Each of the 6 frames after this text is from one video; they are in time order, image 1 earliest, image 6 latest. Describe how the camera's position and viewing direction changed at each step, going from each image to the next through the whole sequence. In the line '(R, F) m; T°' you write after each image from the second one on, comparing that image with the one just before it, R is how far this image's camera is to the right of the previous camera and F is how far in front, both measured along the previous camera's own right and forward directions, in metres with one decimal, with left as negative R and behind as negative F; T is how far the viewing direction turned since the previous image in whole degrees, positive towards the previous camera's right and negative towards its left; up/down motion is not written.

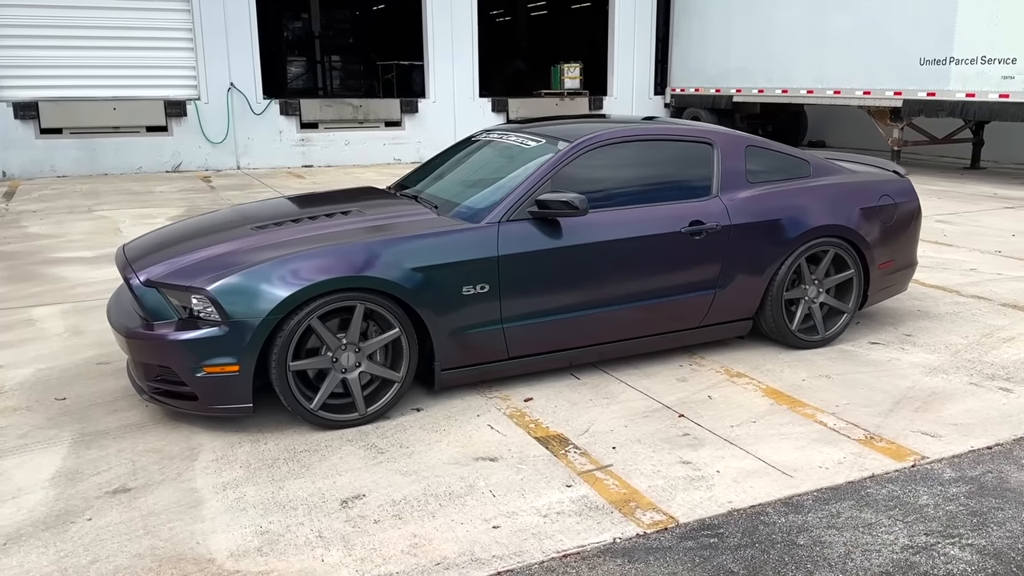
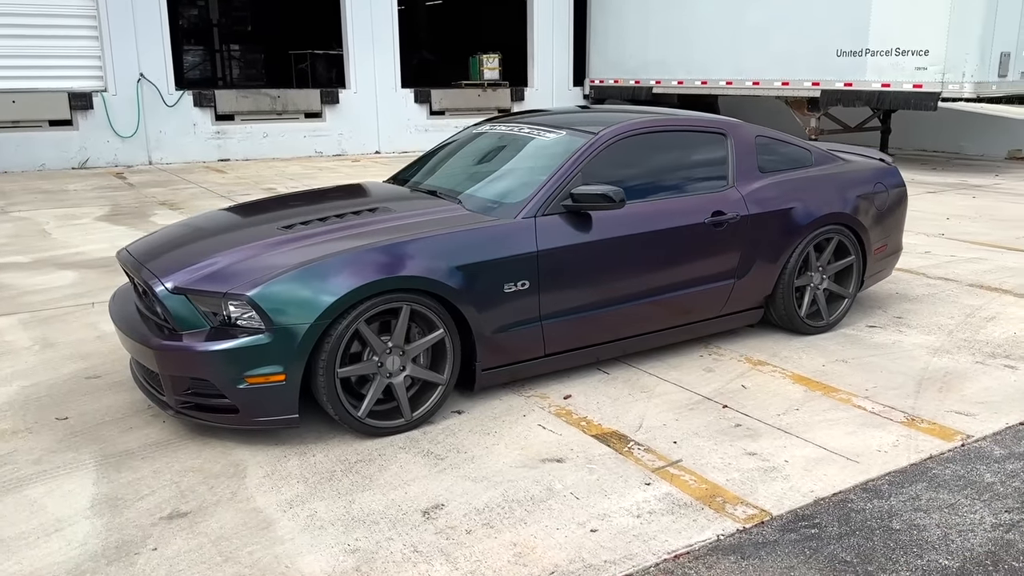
(-0.7, +0.1) m; +7°
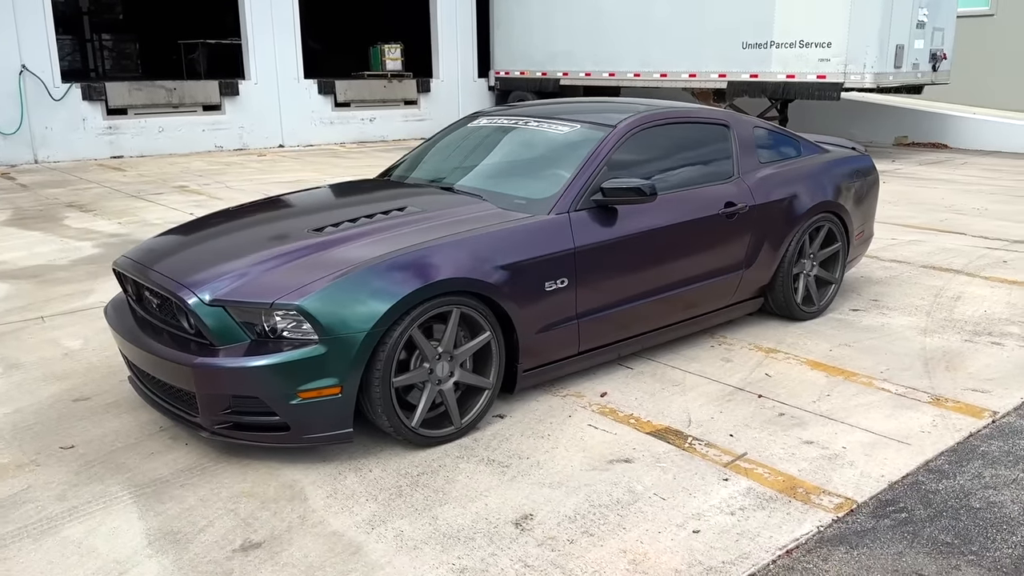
(-0.7, +0.2) m; +8°
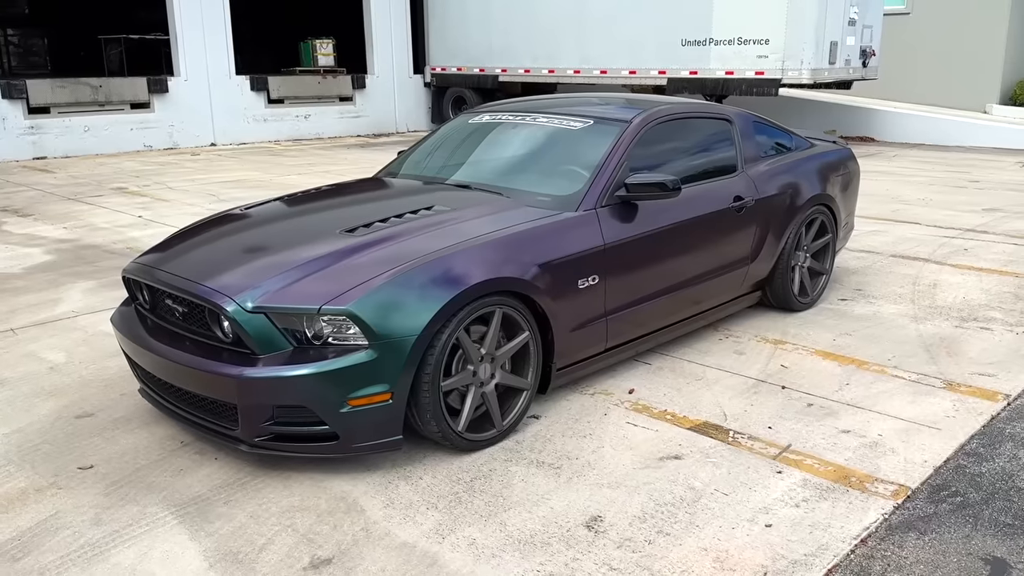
(-0.5, +0.1) m; +5°
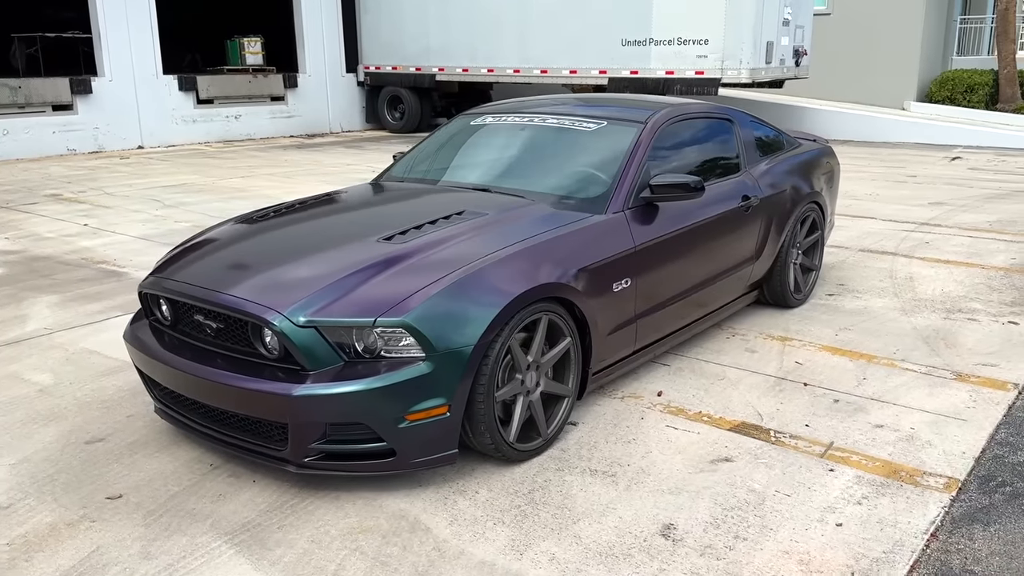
(-0.5, +0.1) m; +5°
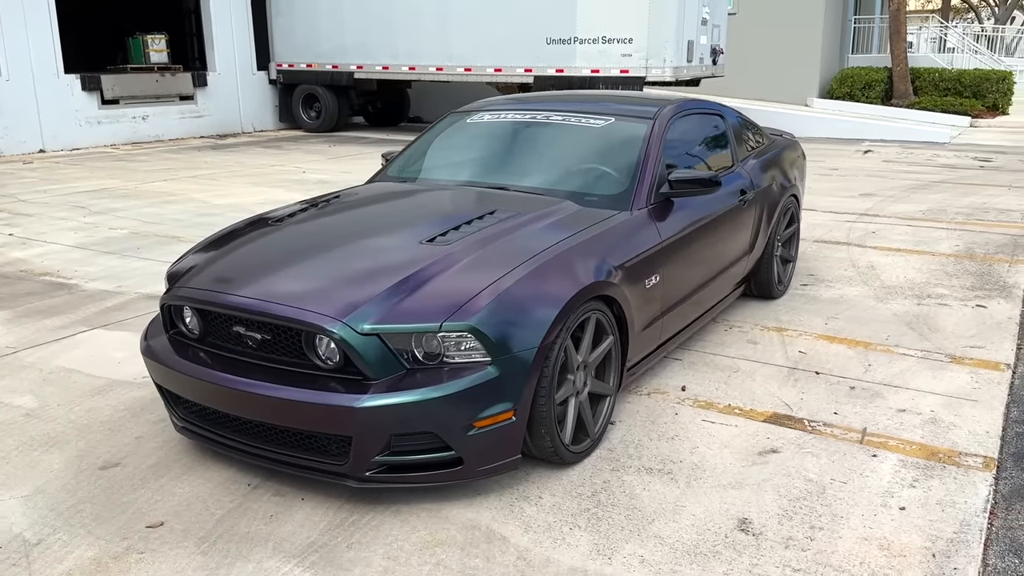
(-0.6, +0.1) m; +7°
